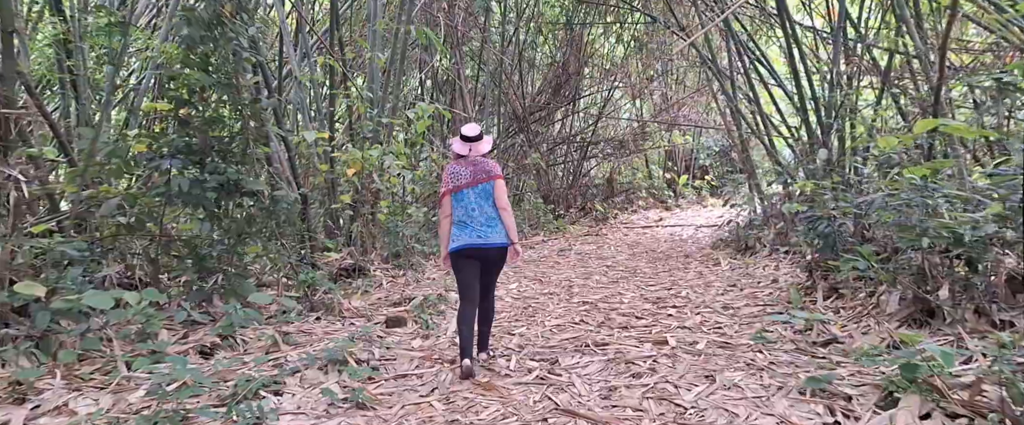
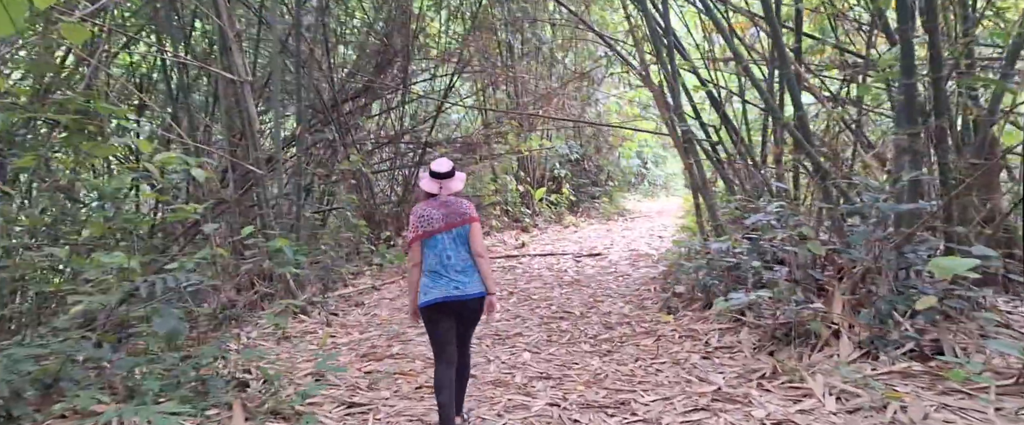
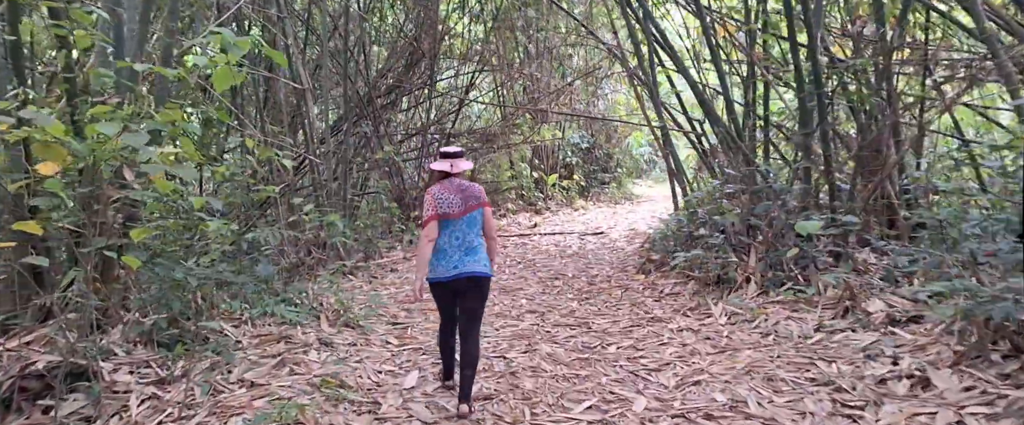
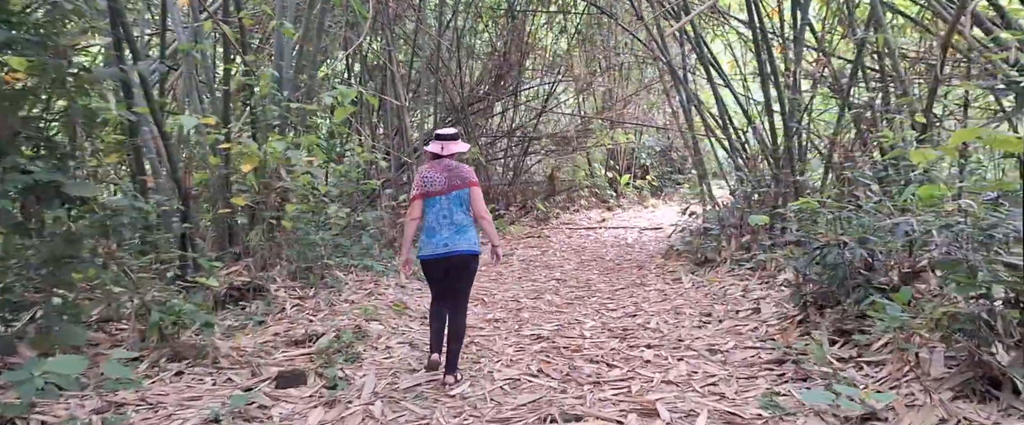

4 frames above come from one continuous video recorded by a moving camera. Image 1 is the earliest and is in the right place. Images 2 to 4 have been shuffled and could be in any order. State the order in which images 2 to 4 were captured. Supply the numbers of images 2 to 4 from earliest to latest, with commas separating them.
4, 3, 2
